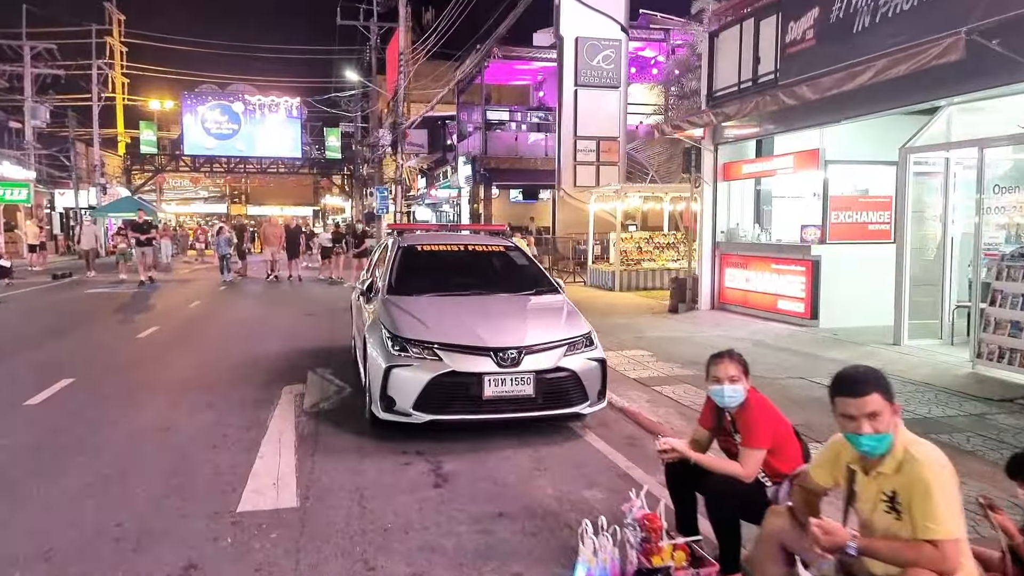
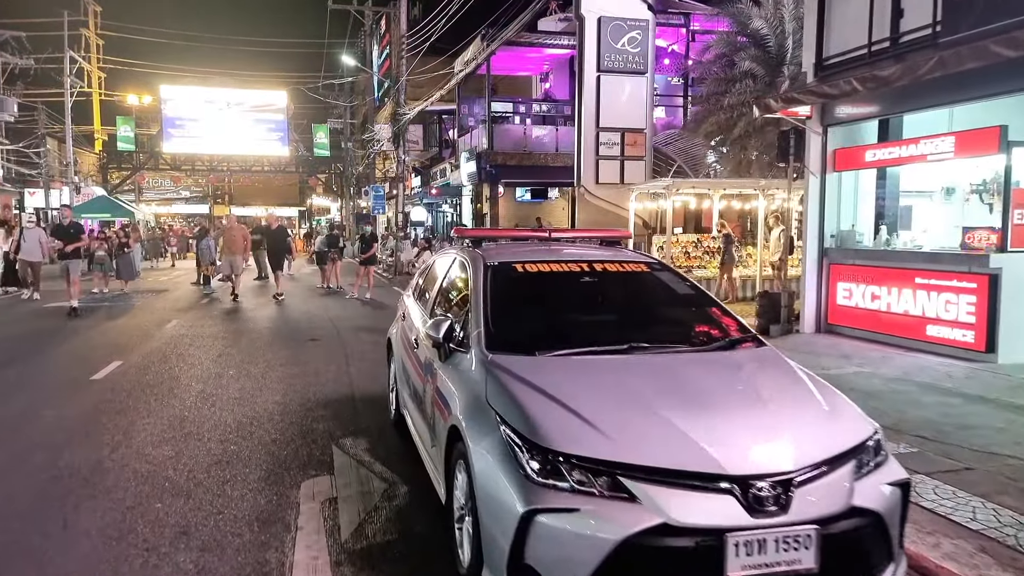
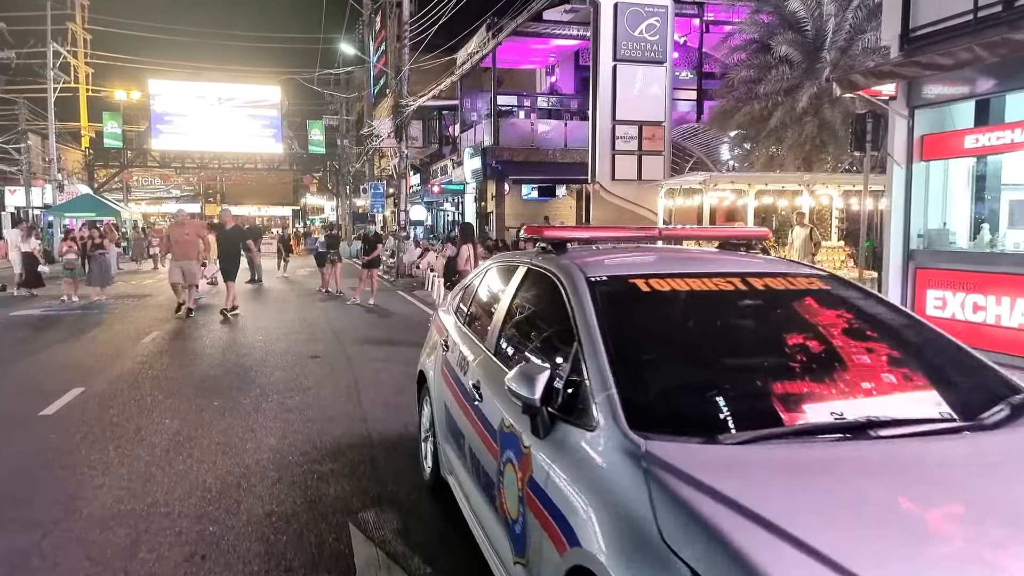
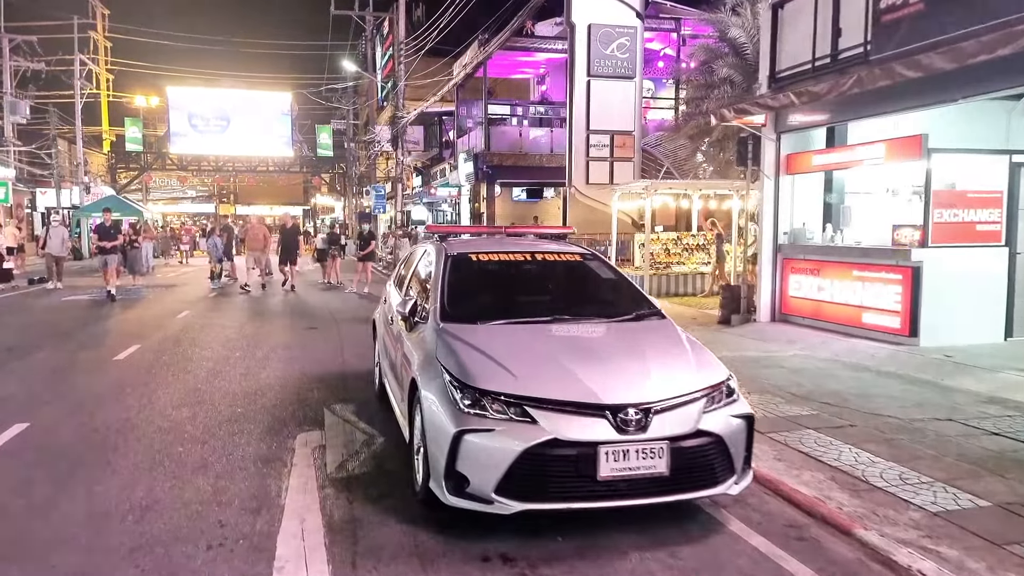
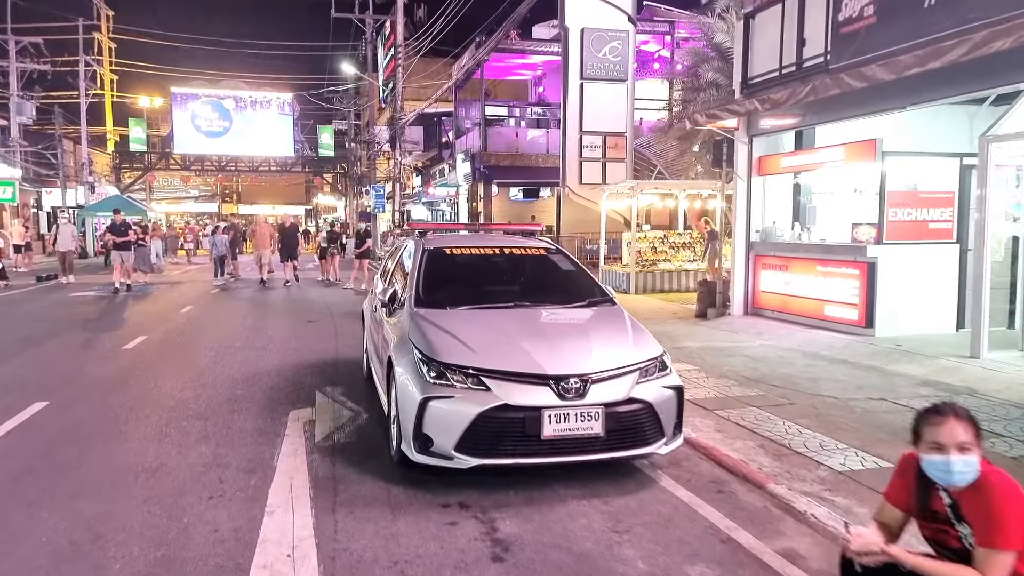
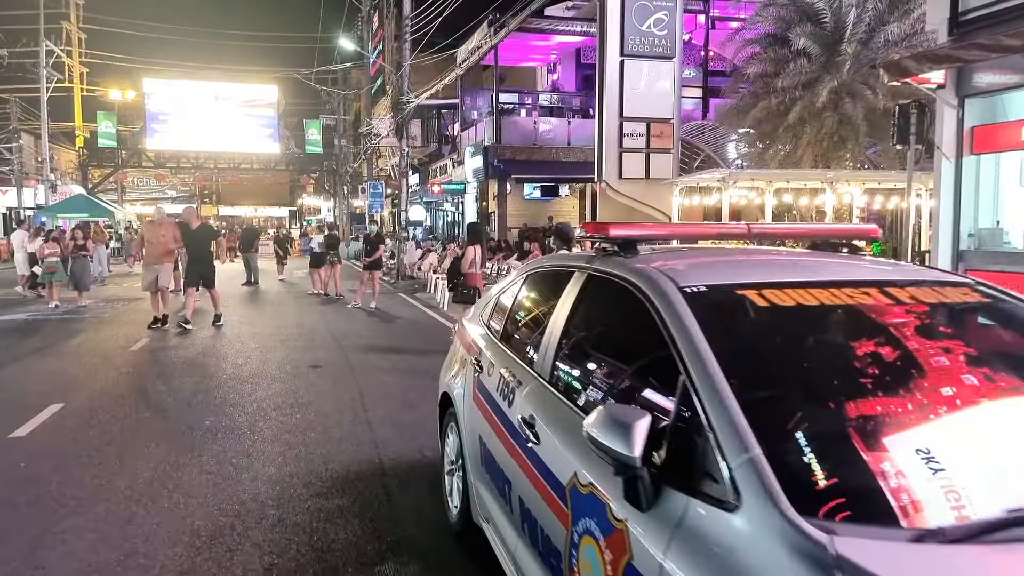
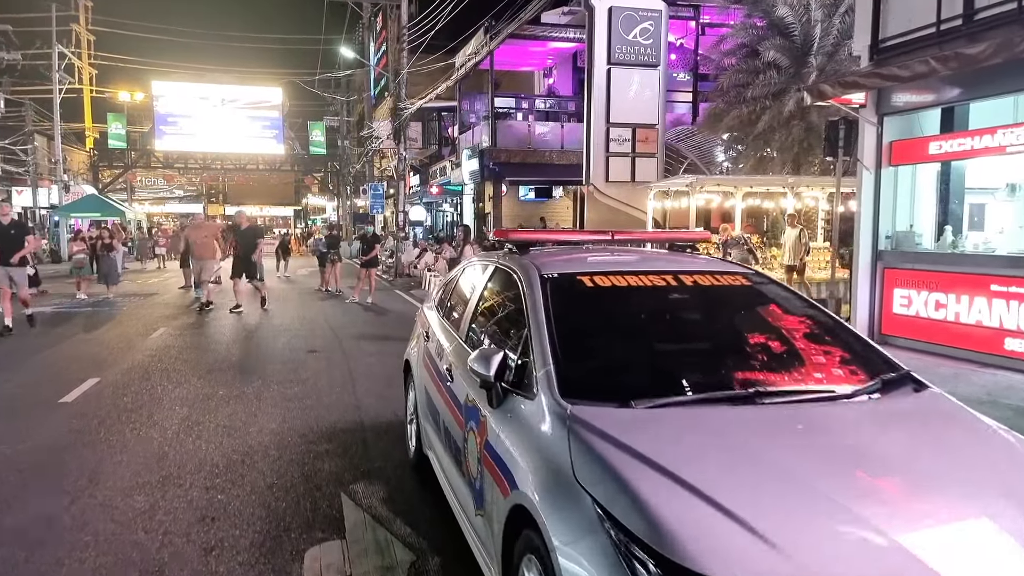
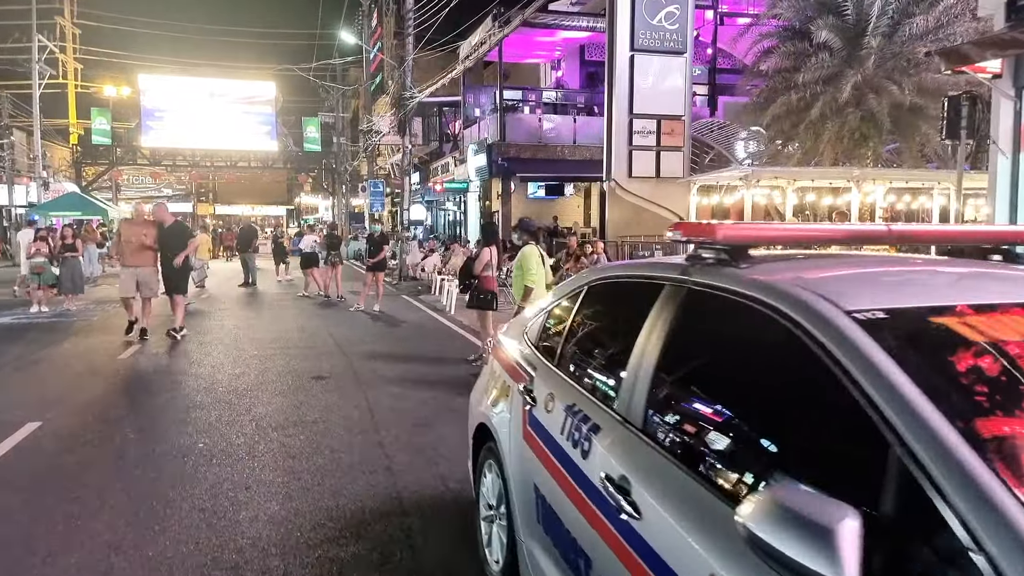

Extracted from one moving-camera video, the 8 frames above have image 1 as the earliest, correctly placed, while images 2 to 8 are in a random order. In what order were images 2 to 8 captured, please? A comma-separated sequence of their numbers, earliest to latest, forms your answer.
5, 4, 2, 7, 3, 6, 8
